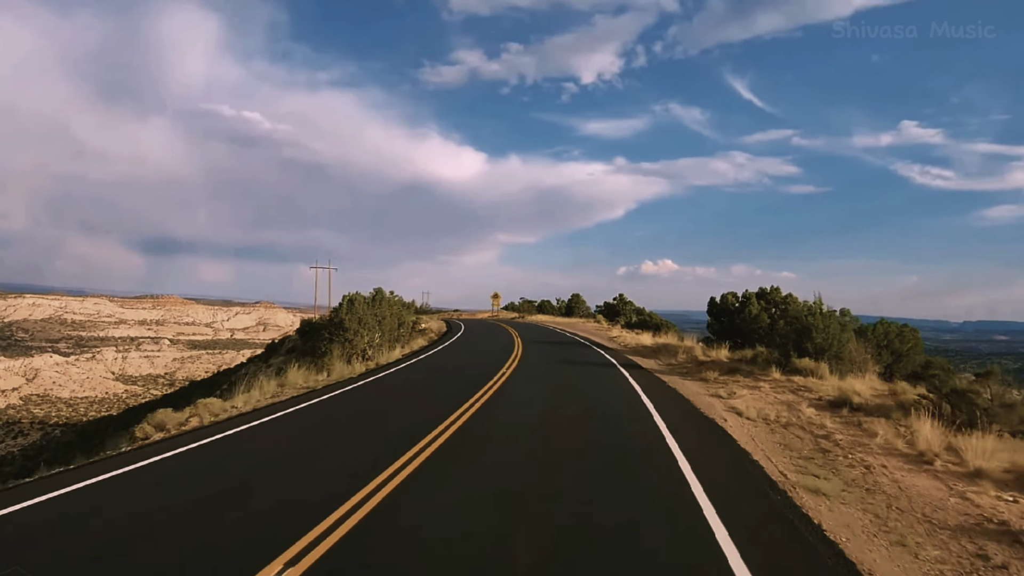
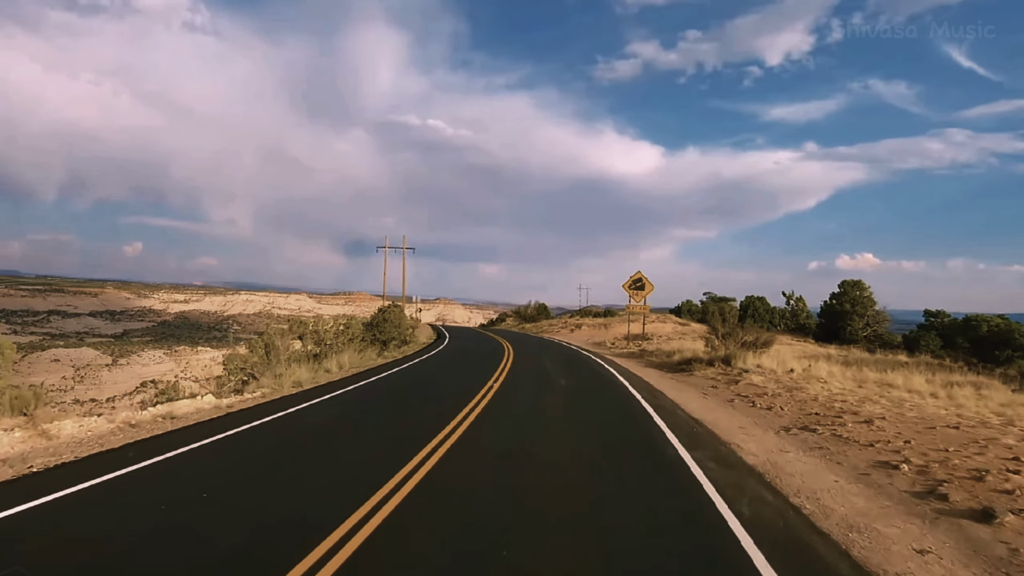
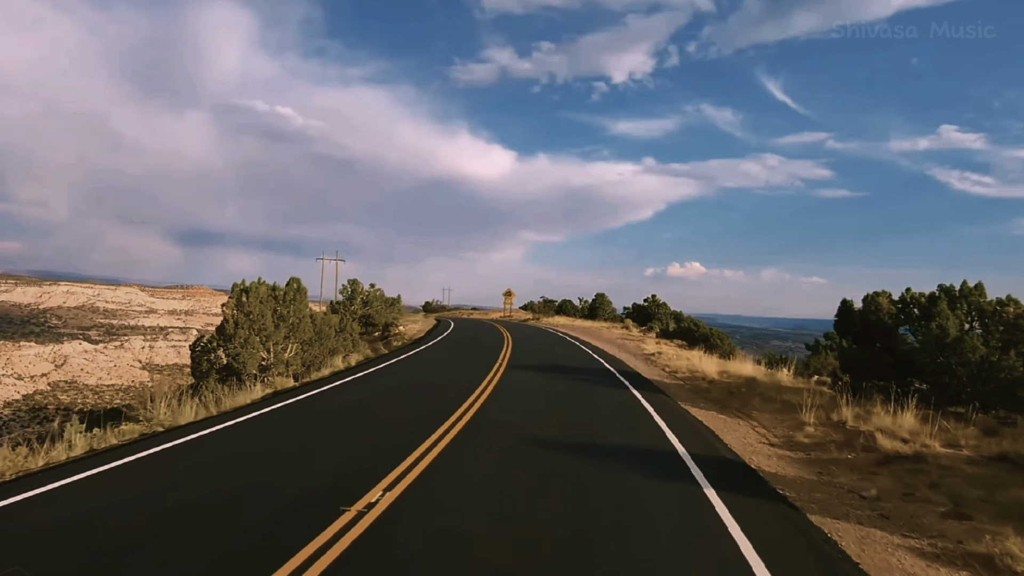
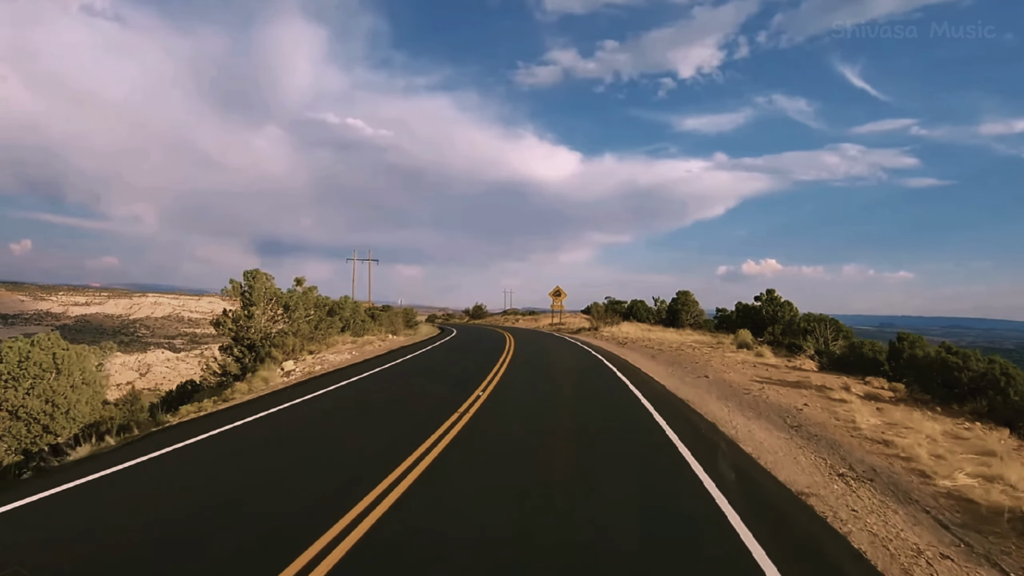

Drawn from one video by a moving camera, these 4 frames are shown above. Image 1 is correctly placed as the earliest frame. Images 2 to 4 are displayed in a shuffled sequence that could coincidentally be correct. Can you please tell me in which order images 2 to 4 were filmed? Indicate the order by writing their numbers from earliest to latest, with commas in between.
3, 4, 2
